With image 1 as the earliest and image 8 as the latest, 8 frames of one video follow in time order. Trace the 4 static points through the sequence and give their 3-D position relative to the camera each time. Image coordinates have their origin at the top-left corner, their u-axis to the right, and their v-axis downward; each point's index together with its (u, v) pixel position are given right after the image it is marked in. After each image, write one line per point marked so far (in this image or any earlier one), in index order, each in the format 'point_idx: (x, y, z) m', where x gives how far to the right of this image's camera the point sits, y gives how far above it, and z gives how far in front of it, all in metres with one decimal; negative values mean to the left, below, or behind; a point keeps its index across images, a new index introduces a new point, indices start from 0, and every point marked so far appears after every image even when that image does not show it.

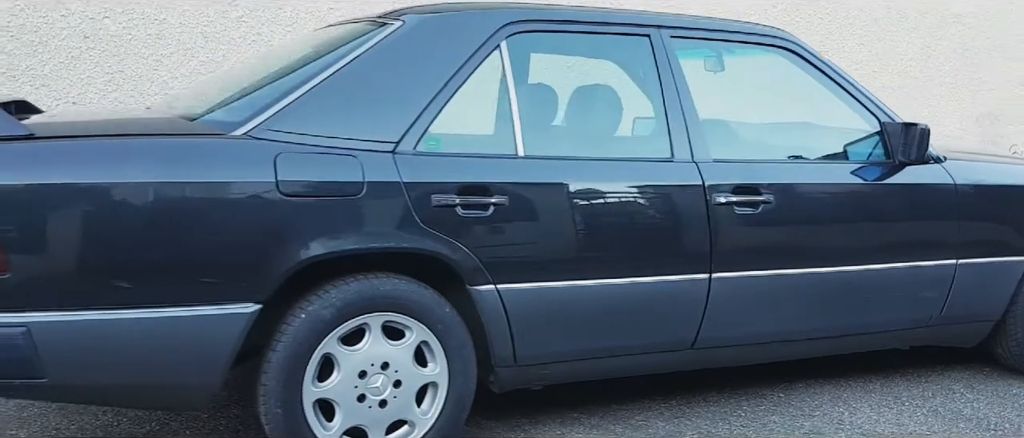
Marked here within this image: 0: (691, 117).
0: (+0.7, +0.4, +3.6) m
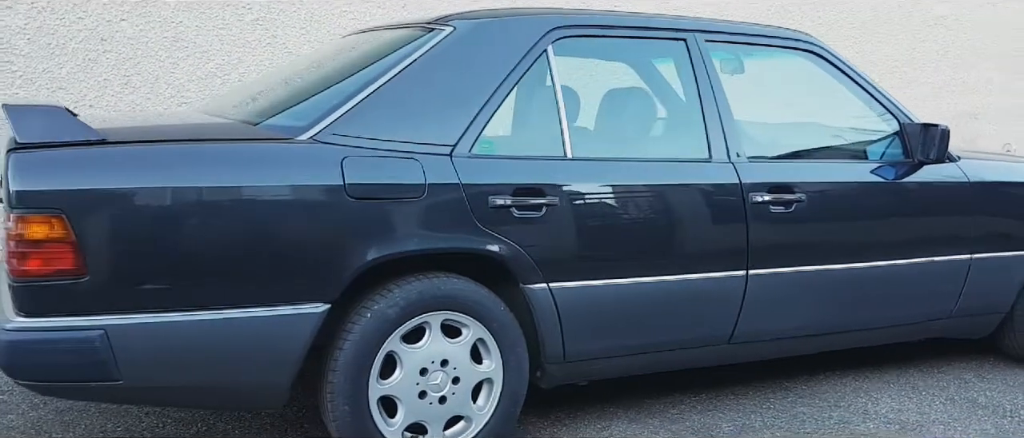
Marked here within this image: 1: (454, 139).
0: (+0.9, +0.4, +3.7) m
1: (-0.2, +0.3, +3.2) m
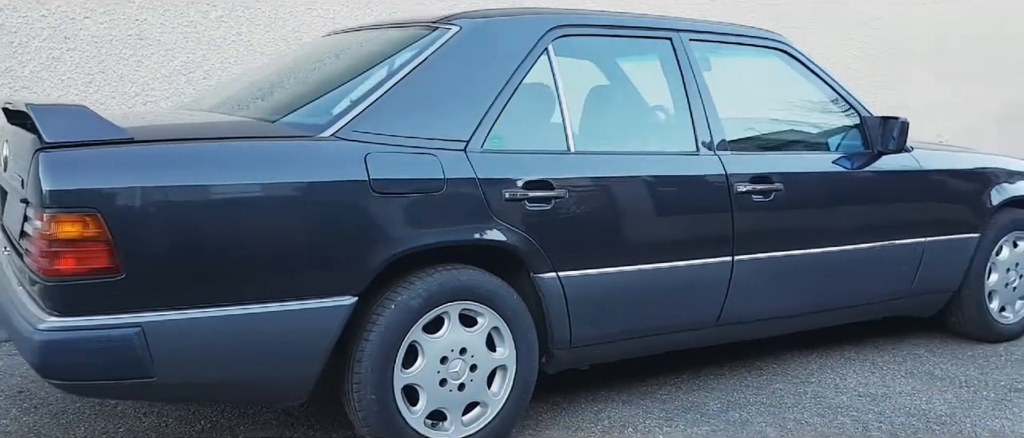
0: (+0.8, +0.4, +3.9) m
1: (-0.1, +0.3, +3.3) m
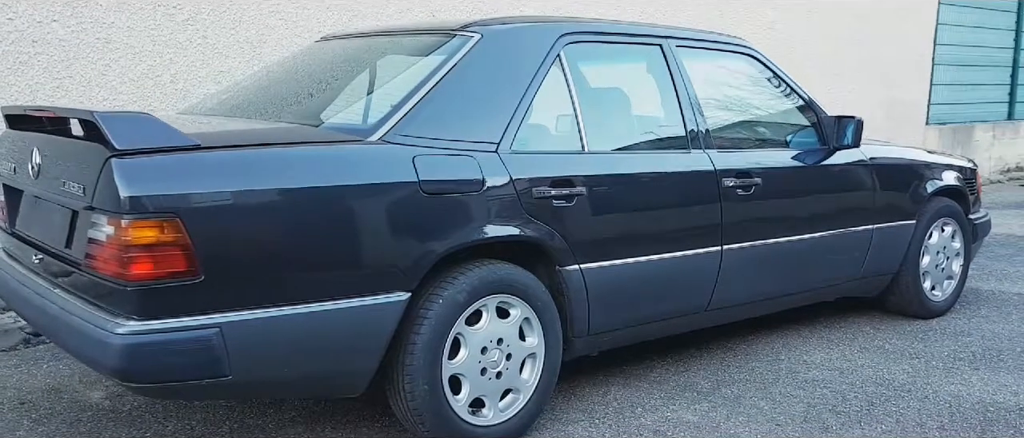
0: (+0.8, +0.5, +4.2) m
1: (0.0, +0.3, +3.4) m
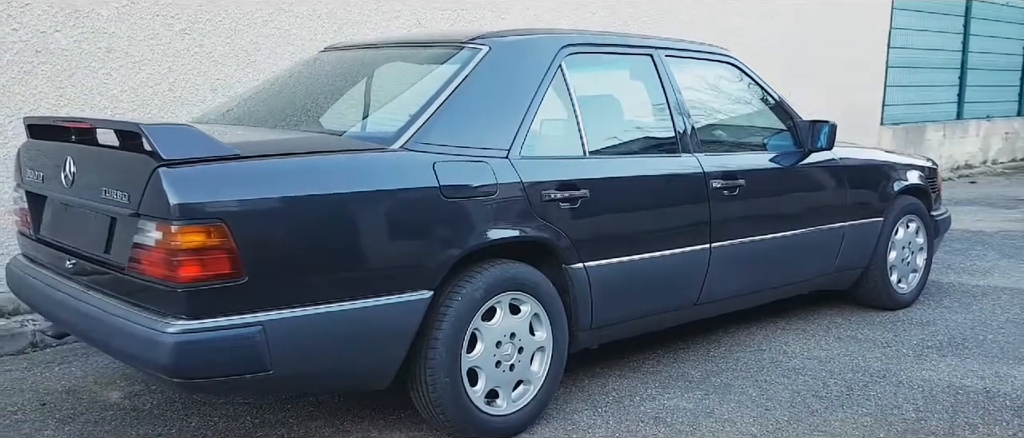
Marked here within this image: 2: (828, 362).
0: (+0.8, +0.5, +4.5) m
1: (0.0, +0.3, +3.7) m
2: (+1.5, -0.7, +4.6) m
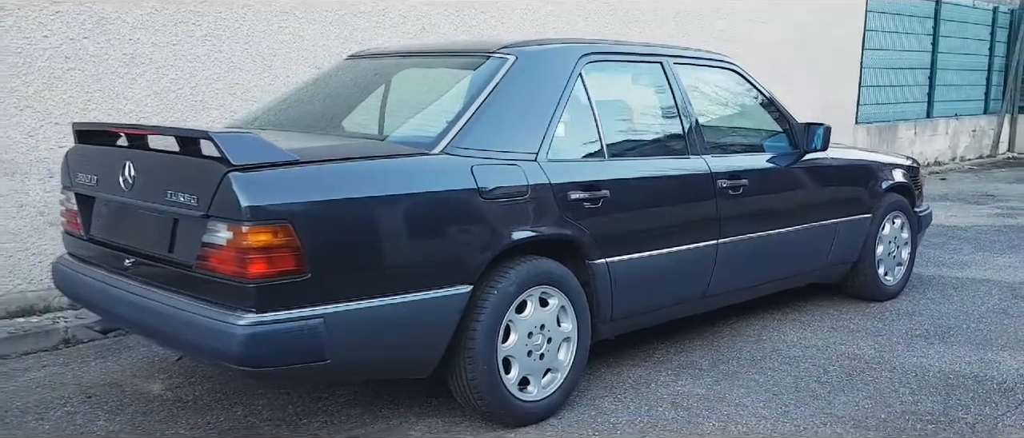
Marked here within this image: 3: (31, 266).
0: (+0.9, +0.5, +4.7) m
1: (+0.1, +0.3, +3.9) m
2: (+1.6, -0.7, +4.9) m
3: (-2.5, -0.3, +5.1) m
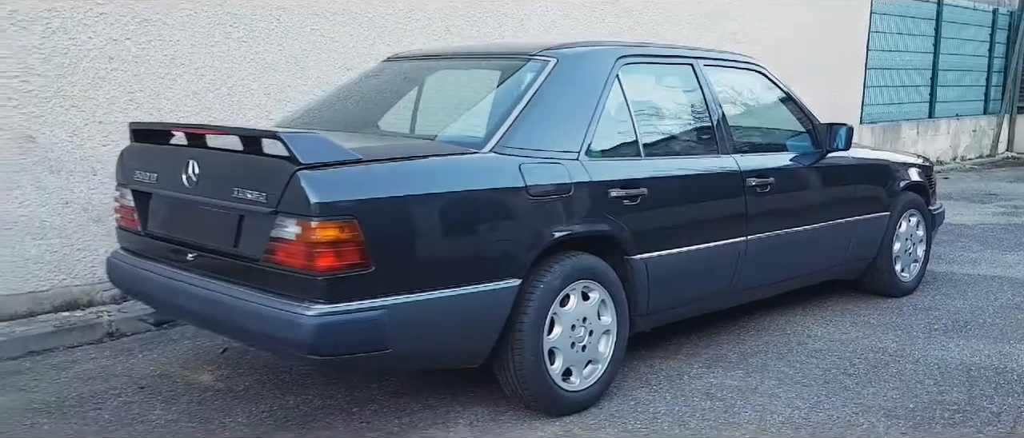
0: (+1.1, +0.5, +4.9) m
1: (+0.3, +0.3, +4.1) m
2: (+1.8, -0.7, +5.0) m
3: (-2.4, -0.2, +5.2) m
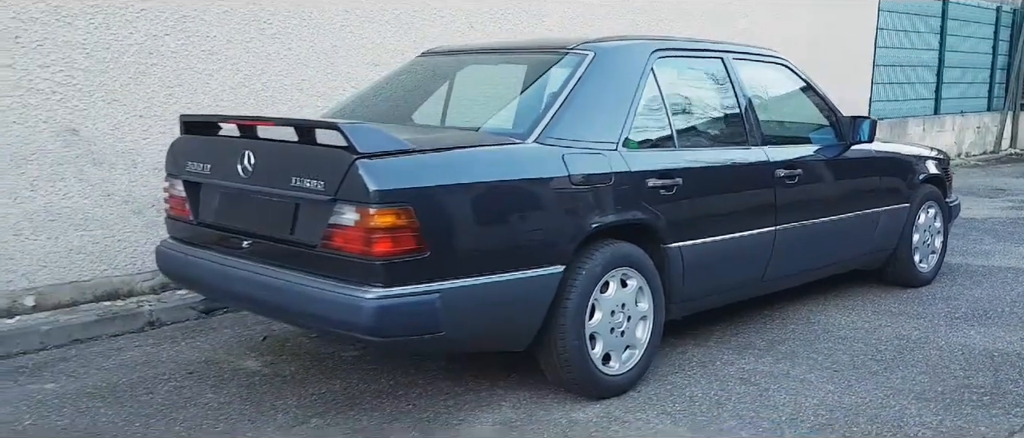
0: (+1.2, +0.5, +5.0) m
1: (+0.5, +0.4, +4.2) m
2: (+1.9, -0.6, +5.2) m
3: (-2.2, -0.2, +5.3) m
